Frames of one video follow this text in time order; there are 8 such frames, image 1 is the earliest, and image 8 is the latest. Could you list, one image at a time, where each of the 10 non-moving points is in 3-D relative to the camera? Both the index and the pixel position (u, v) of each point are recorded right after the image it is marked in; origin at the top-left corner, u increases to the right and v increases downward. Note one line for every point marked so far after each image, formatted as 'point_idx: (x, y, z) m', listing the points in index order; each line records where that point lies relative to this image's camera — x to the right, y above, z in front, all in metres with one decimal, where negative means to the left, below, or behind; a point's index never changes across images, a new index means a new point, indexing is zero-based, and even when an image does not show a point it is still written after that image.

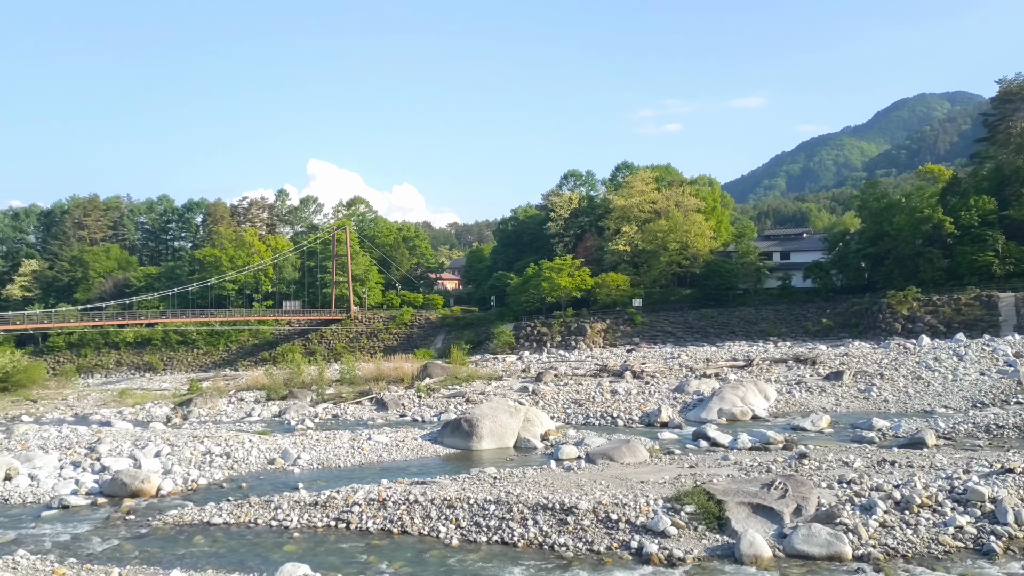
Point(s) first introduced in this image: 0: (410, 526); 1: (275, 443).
0: (-2.1, -4.8, +14.8) m
1: (-5.8, -4.0, +19.1) m
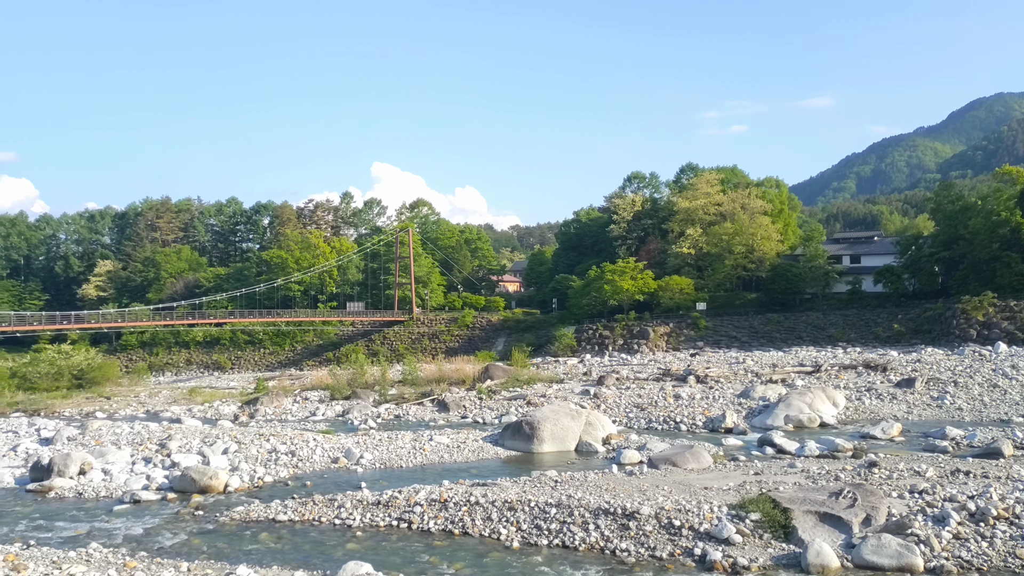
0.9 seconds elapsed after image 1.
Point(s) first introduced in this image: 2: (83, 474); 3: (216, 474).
0: (-0.9, -4.8, +14.8) m
1: (-4.3, -4.1, +19.3) m
2: (-9.8, -4.3, +17.0) m
3: (-6.5, -4.1, +16.4) m
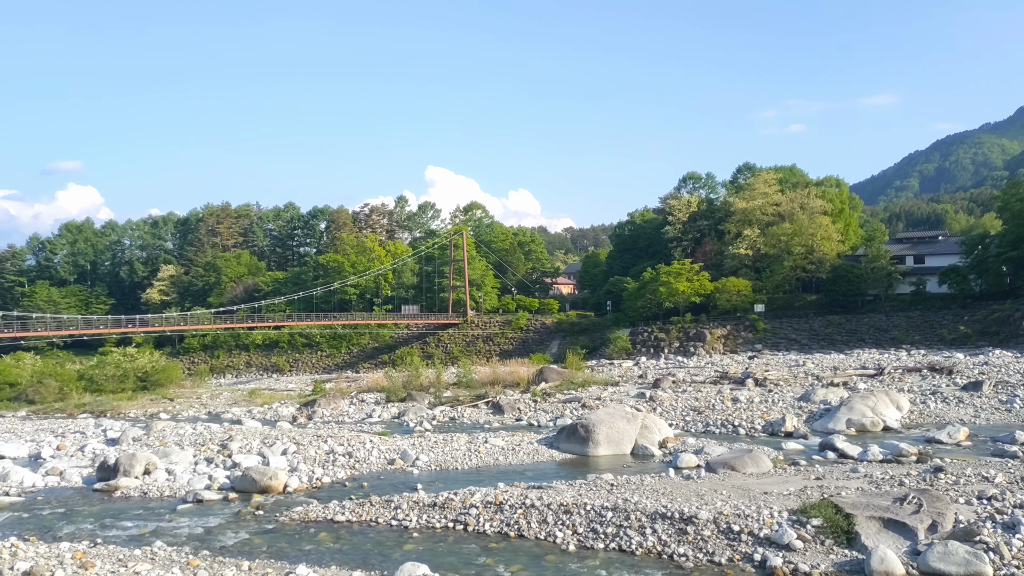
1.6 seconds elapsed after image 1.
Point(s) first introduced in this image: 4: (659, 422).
0: (+0.3, -4.9, +14.8) m
1: (-3.0, -4.1, +19.5) m
2: (-8.5, -4.4, +17.4) m
3: (-5.3, -4.2, +16.7) m
4: (+3.9, -3.4, +18.8) m
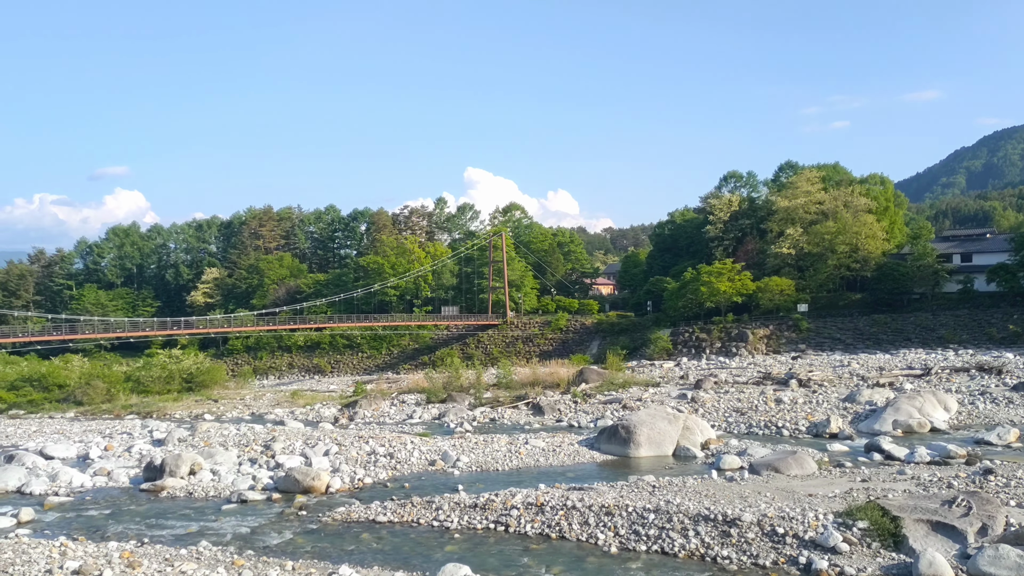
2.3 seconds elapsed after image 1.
0: (+1.1, -4.9, +14.7) m
1: (-2.0, -4.2, +19.5) m
2: (-7.6, -4.5, +17.7) m
3: (-4.4, -4.3, +16.8) m
4: (+4.8, -3.4, +18.6) m
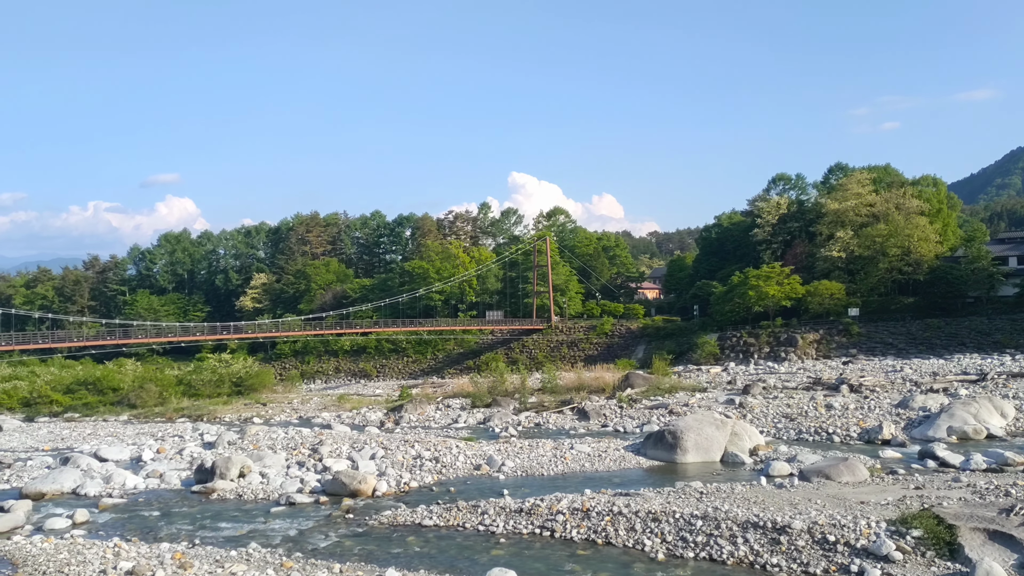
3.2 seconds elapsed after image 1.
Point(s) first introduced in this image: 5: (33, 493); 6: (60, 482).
0: (+2.0, -5.0, +14.6) m
1: (-0.9, -4.3, +19.5) m
2: (-6.6, -4.6, +17.9) m
3: (-3.4, -4.4, +16.9) m
4: (+5.9, -3.5, +18.4) m
5: (-10.9, -4.7, +17.0) m
6: (-10.6, -4.6, +17.4) m
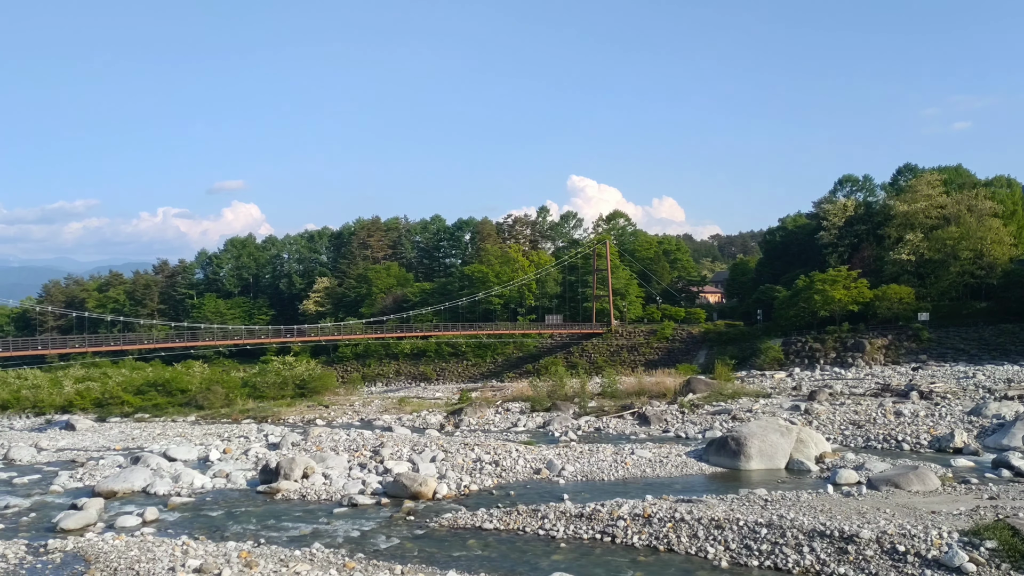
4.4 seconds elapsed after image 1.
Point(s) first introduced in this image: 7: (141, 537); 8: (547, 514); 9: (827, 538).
0: (+3.3, -5.1, +14.5) m
1: (+0.6, -4.4, +19.5) m
2: (-5.2, -4.7, +18.1) m
3: (-2.1, -4.5, +17.0) m
4: (+7.3, -3.6, +18.1) m
5: (-9.6, -4.8, +17.5) m
6: (-9.2, -4.7, +17.8) m
7: (-7.7, -5.2, +15.2) m
8: (+0.7, -4.9, +15.9) m
9: (+6.0, -4.8, +14.1) m
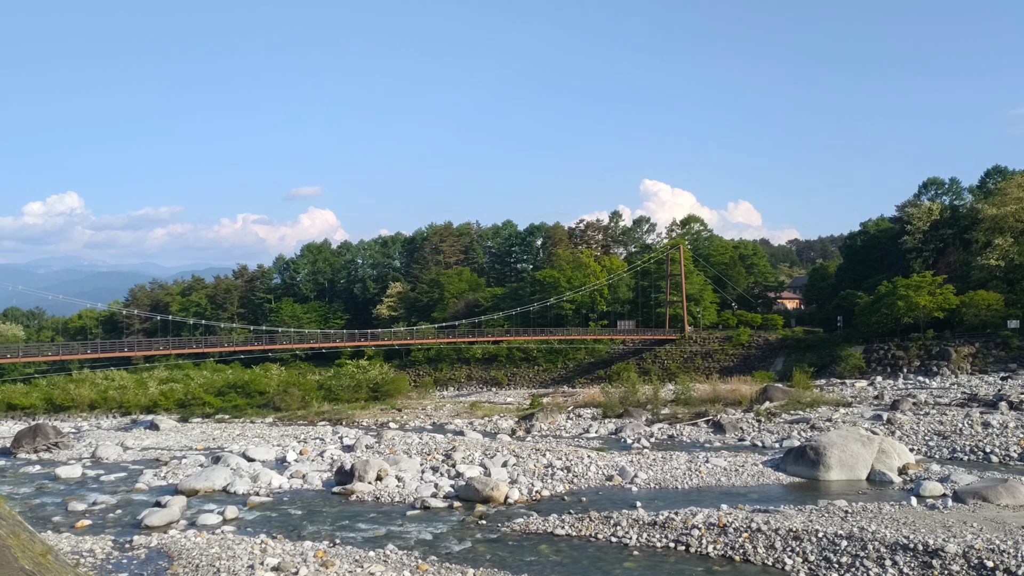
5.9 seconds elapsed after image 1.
0: (+4.7, -5.2, +14.3) m
1: (+2.3, -4.5, +19.4) m
2: (-3.5, -4.8, +18.4) m
3: (-0.4, -4.6, +17.1) m
4: (+8.9, -3.7, +17.6) m
5: (-7.9, -4.9, +18.0) m
6: (-7.5, -4.8, +18.3) m
7: (-6.2, -5.3, +15.6) m
8: (+2.3, -5.0, +15.8) m
9: (+7.5, -4.9, +13.7) m
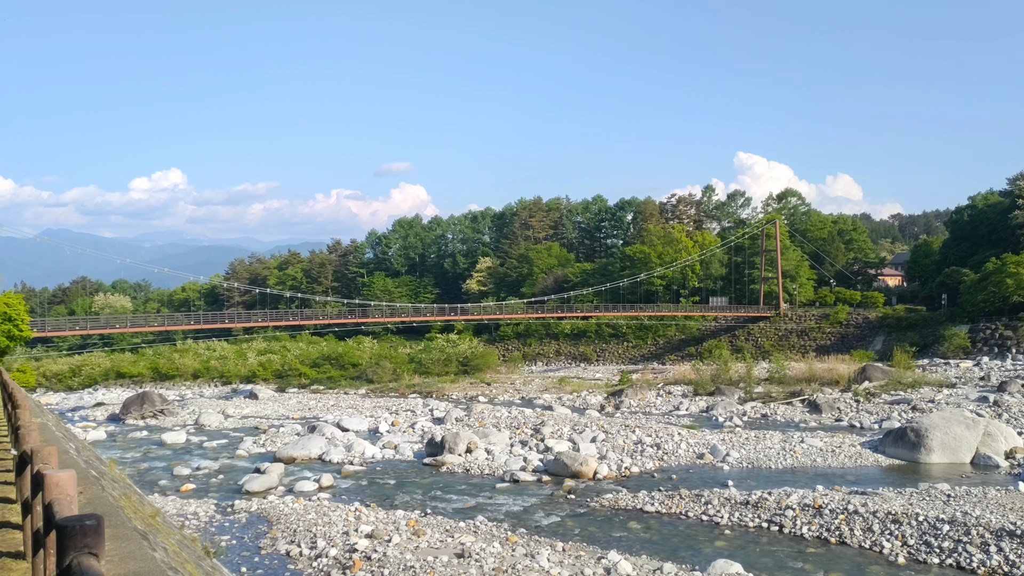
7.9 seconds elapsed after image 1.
0: (+6.5, -4.7, +14.0) m
1: (+4.5, -3.9, +19.3) m
2: (-1.4, -4.2, +18.7) m
3: (+1.6, -4.0, +17.2) m
4: (+11.0, -3.2, +17.0) m
5: (-5.9, -4.3, +18.6) m
6: (-5.4, -4.1, +18.9) m
7: (-4.2, -4.7, +16.2) m
8: (+4.2, -4.5, +15.7) m
9: (+9.2, -4.5, +13.2) m
